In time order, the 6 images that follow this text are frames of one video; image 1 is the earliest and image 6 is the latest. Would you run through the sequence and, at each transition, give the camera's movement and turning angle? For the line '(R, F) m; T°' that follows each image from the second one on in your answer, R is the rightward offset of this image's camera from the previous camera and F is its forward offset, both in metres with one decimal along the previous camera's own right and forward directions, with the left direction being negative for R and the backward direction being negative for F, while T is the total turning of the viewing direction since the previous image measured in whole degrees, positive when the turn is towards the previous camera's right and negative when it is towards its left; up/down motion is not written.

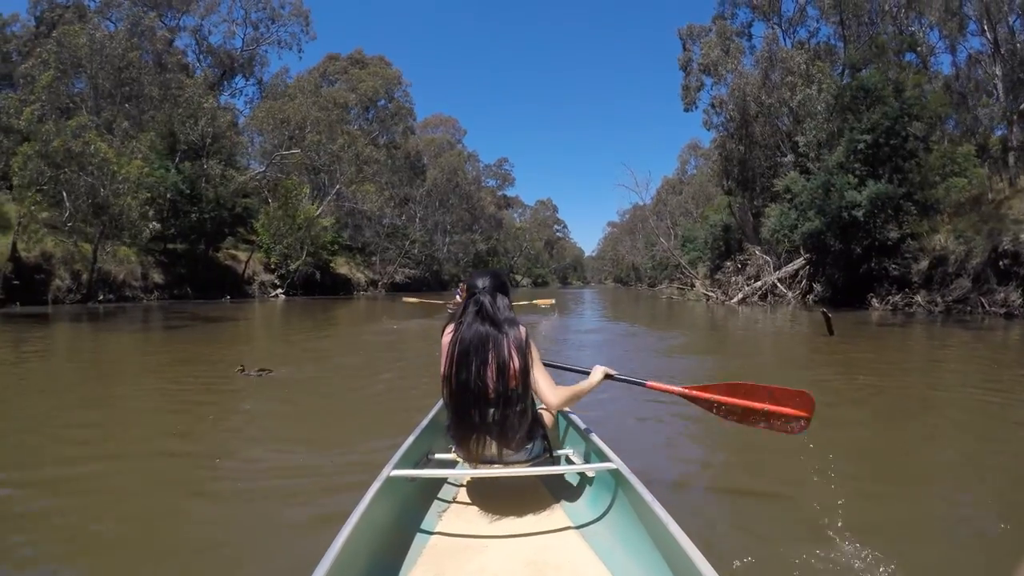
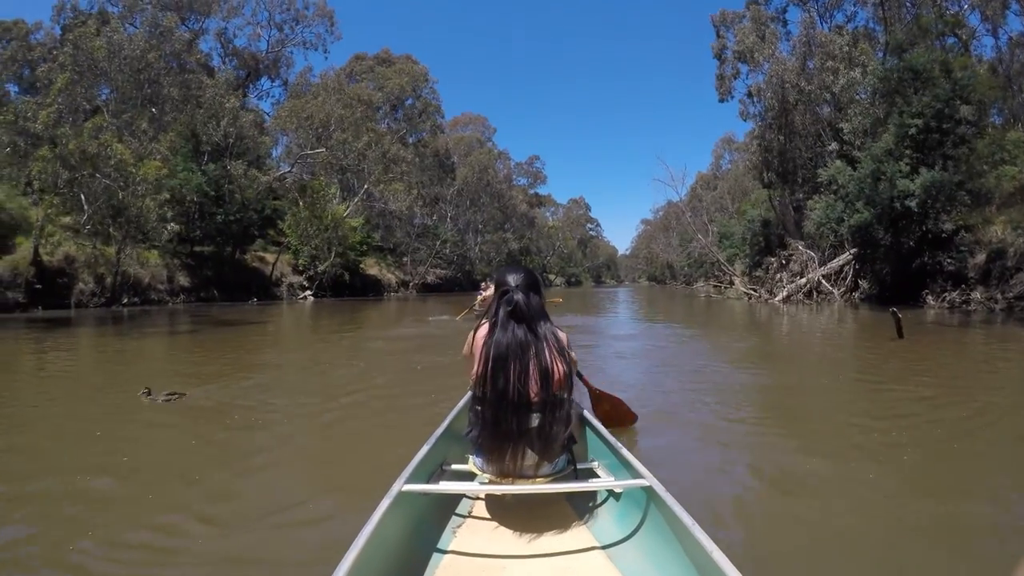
(+0.1, +0.5) m; -3°
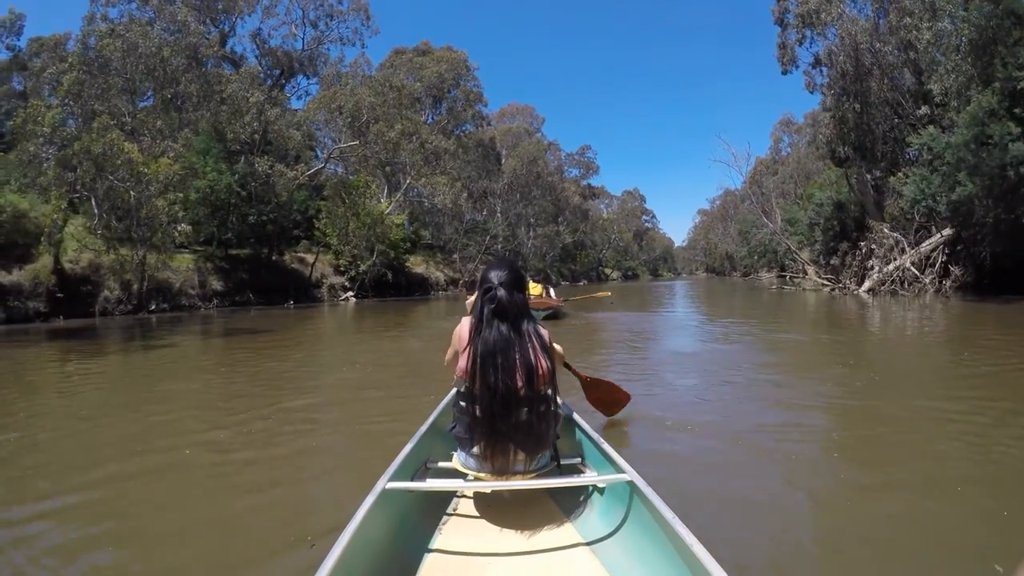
(+0.3, +1.2) m; -5°
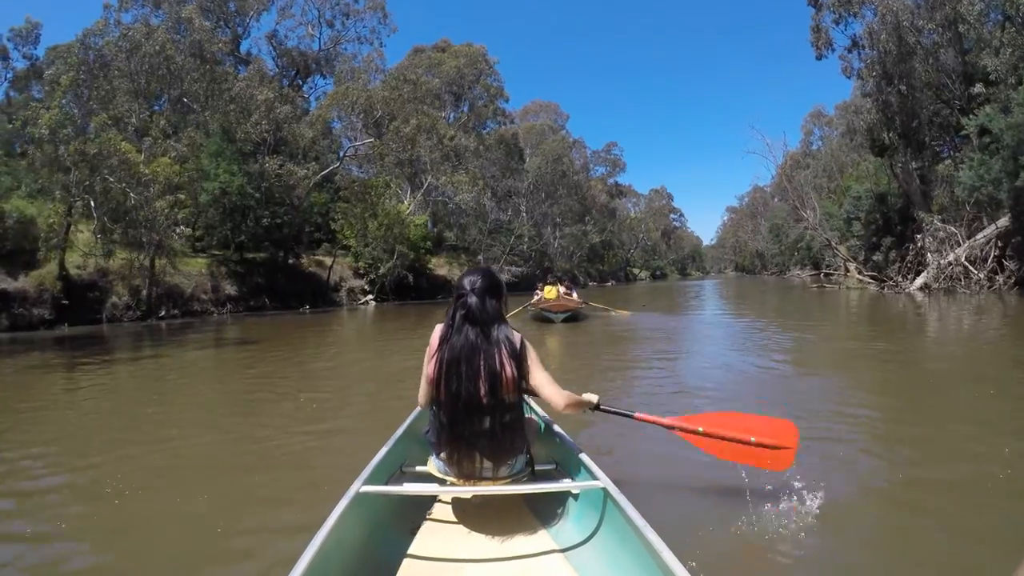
(+0.2, +0.7) m; -2°
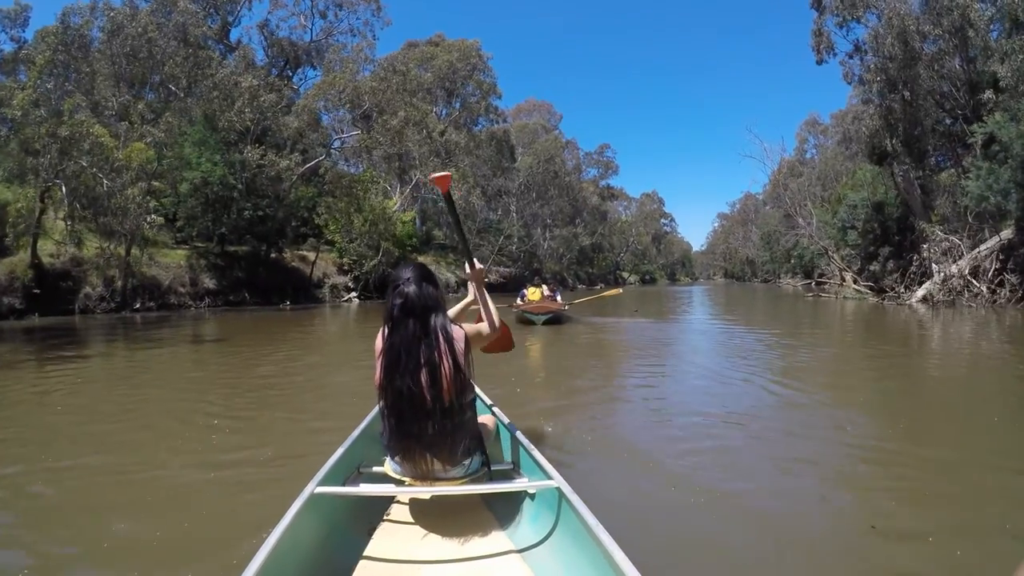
(0.0, +0.4) m; +1°
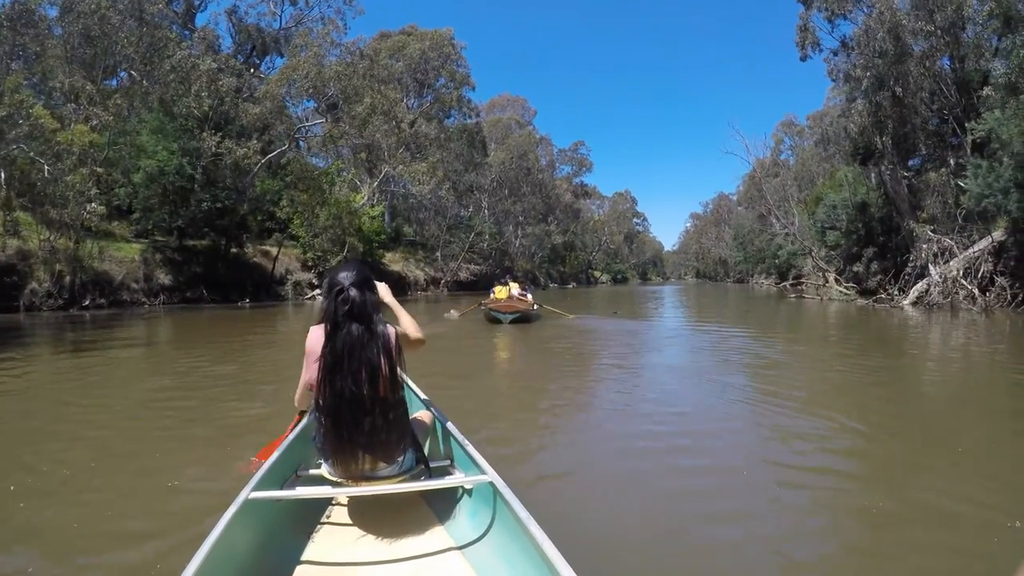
(-0.1, +0.6) m; +3°
